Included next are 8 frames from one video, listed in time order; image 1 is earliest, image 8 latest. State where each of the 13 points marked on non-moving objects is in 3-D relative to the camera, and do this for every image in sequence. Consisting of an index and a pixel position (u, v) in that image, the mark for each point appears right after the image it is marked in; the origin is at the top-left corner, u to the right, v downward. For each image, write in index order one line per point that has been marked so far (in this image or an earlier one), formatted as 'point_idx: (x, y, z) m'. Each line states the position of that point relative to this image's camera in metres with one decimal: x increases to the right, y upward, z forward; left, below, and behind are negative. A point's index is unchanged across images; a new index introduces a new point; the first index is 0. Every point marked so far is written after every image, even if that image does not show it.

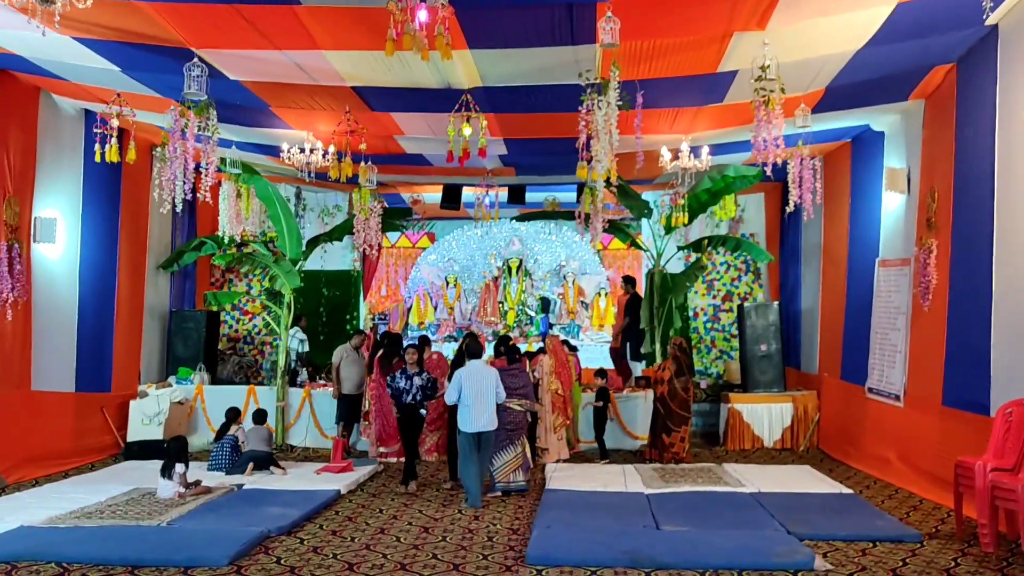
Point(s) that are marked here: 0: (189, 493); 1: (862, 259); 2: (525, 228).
0: (-1.9, -1.2, +5.2) m
1: (+2.7, +0.2, +6.9) m
2: (+0.2, +0.7, +11.4) m
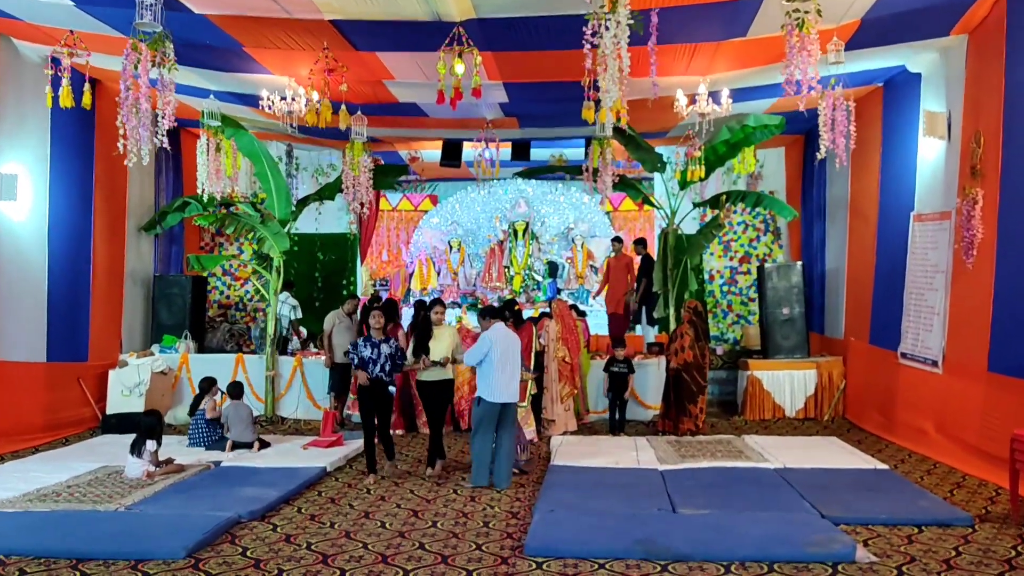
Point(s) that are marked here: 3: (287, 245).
0: (-1.9, -1.0, +4.7) m
1: (+2.7, +0.5, +6.4) m
2: (+0.2, +1.2, +10.8) m
3: (-1.8, +0.4, +7.3) m
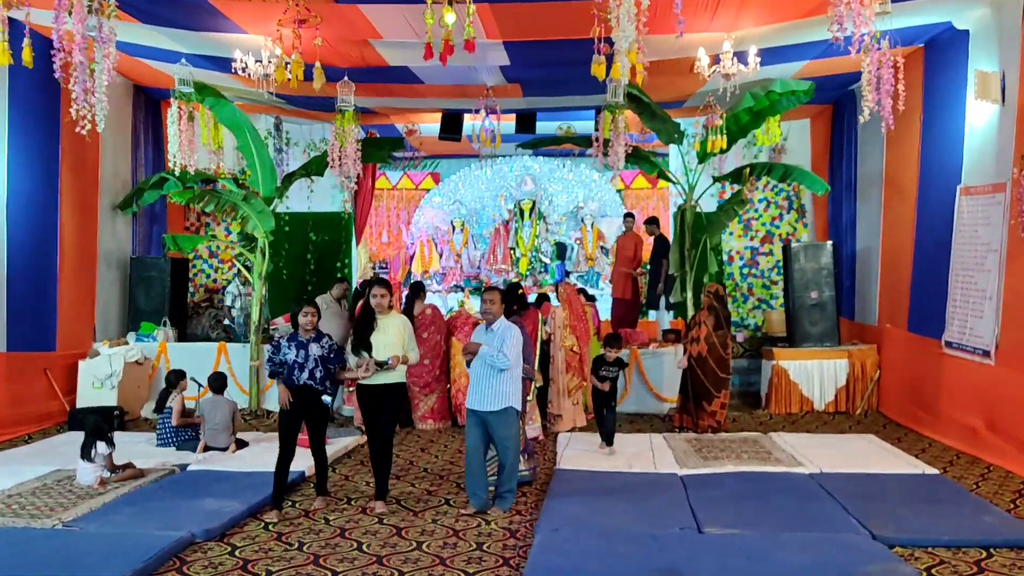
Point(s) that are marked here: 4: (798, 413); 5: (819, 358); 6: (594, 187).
0: (-1.9, -0.9, +4.2) m
1: (+2.7, +0.6, +5.8) m
2: (+0.3, +1.4, +10.2) m
3: (-1.8, +0.5, +6.7) m
4: (+2.1, -0.9, +6.4) m
5: (+2.2, -0.5, +6.5) m
6: (+0.9, +1.1, +10.3) m
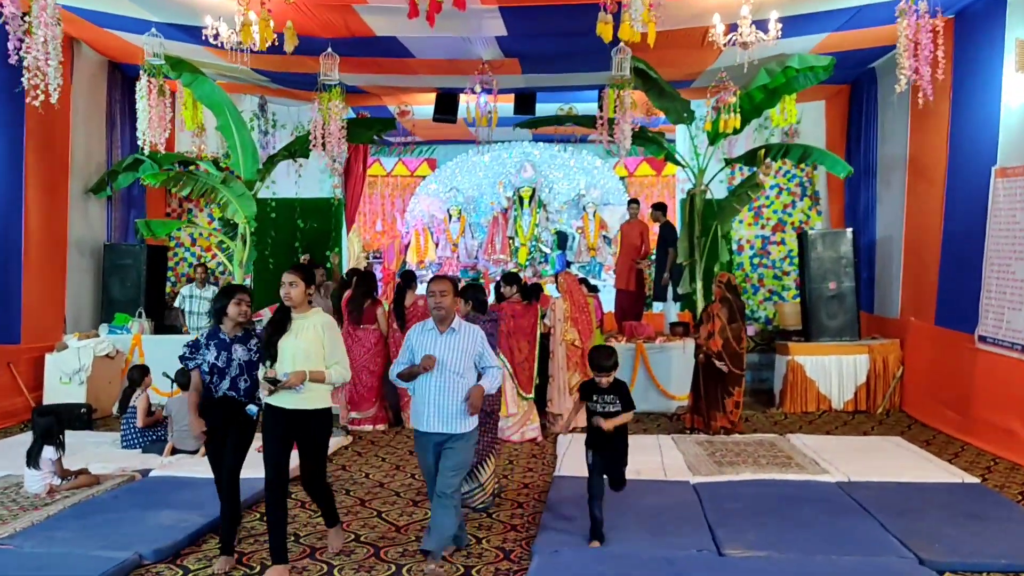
0: (-1.9, -0.8, +3.8) m
1: (+2.7, +0.7, +5.3) m
2: (+0.3, +1.5, +9.8) m
3: (-1.8, +0.6, +6.3) m
4: (+2.0, -0.8, +6.0) m
5: (+2.2, -0.4, +6.0) m
6: (+0.9, +1.2, +9.8) m
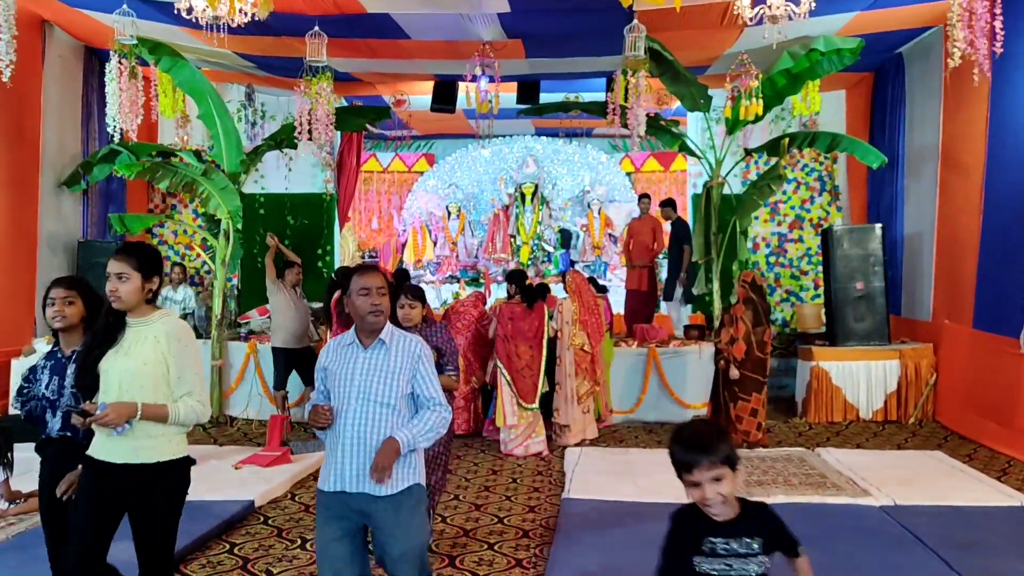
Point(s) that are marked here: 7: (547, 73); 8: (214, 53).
0: (-1.9, -0.8, +3.4) m
1: (+2.7, +0.7, +4.9) m
2: (+0.3, +1.5, +9.4) m
3: (-1.8, +0.6, +5.9) m
4: (+2.0, -0.8, +5.6) m
5: (+2.2, -0.4, +5.6) m
6: (+0.9, +1.2, +9.4) m
7: (+0.3, +1.6, +6.5) m
8: (-2.1, +1.6, +6.2) m
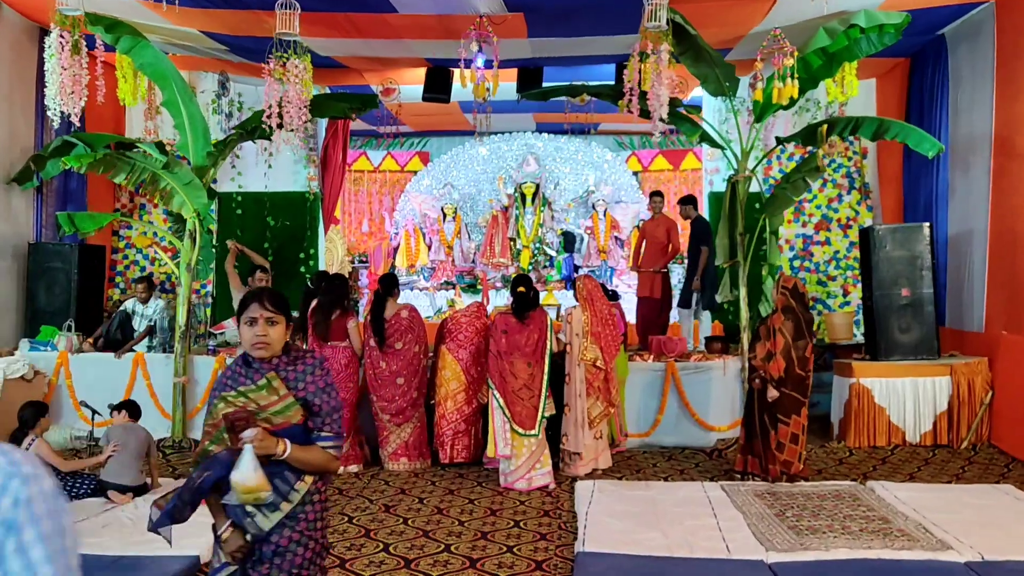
0: (-1.9, -0.9, +2.7) m
1: (+2.7, +0.7, +4.3) m
2: (+0.3, +1.4, +8.7) m
3: (-1.8, +0.5, +5.2) m
4: (+2.1, -0.9, +4.9) m
5: (+2.2, -0.5, +5.0) m
6: (+0.9, +1.2, +8.8) m
7: (+0.3, +1.5, +5.9) m
8: (-2.1, +1.6, +5.6) m
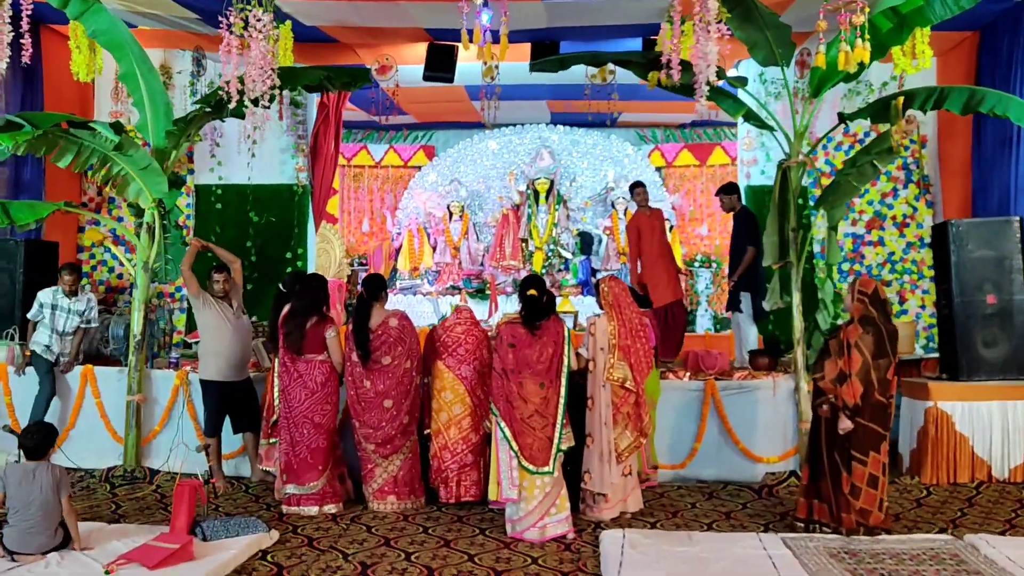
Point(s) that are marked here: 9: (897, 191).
0: (-1.9, -0.9, +2.0) m
1: (+2.8, +0.6, +3.5) m
2: (+0.4, +1.4, +8.0) m
3: (-1.7, +0.5, +4.5) m
4: (+2.1, -0.9, +4.1) m
5: (+2.3, -0.5, +4.1) m
6: (+1.0, +1.1, +8.0) m
7: (+0.3, +1.5, +5.1) m
8: (-2.0, +1.6, +4.8) m
9: (+2.6, +0.7, +6.0) m
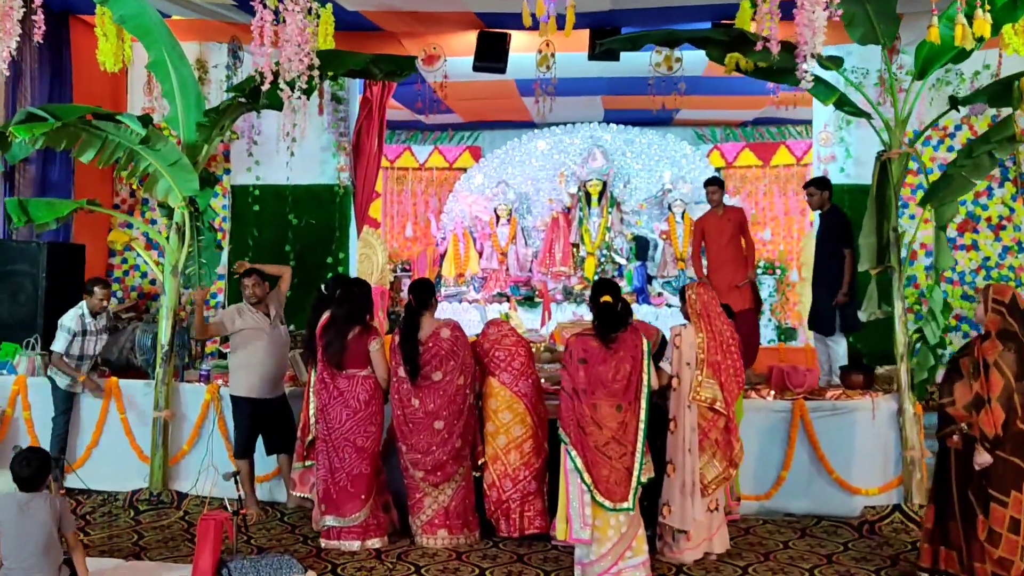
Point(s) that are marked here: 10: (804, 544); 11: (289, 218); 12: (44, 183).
0: (-1.7, -0.9, +1.6) m
1: (+3.0, +0.6, +2.9) m
2: (+0.8, +1.3, +7.5) m
3: (-1.5, +0.5, +4.1) m
4: (+2.4, -0.9, +3.6) m
5: (+2.5, -0.5, +3.6) m
6: (+1.5, +1.1, +7.5) m
7: (+0.6, +1.5, +4.7) m
8: (-1.7, +1.5, +4.5) m
9: (+2.9, +0.6, +5.4) m
10: (+1.1, -1.0, +3.4) m
11: (-1.5, +0.5, +6.0) m
12: (-2.7, +0.6, +5.2) m
